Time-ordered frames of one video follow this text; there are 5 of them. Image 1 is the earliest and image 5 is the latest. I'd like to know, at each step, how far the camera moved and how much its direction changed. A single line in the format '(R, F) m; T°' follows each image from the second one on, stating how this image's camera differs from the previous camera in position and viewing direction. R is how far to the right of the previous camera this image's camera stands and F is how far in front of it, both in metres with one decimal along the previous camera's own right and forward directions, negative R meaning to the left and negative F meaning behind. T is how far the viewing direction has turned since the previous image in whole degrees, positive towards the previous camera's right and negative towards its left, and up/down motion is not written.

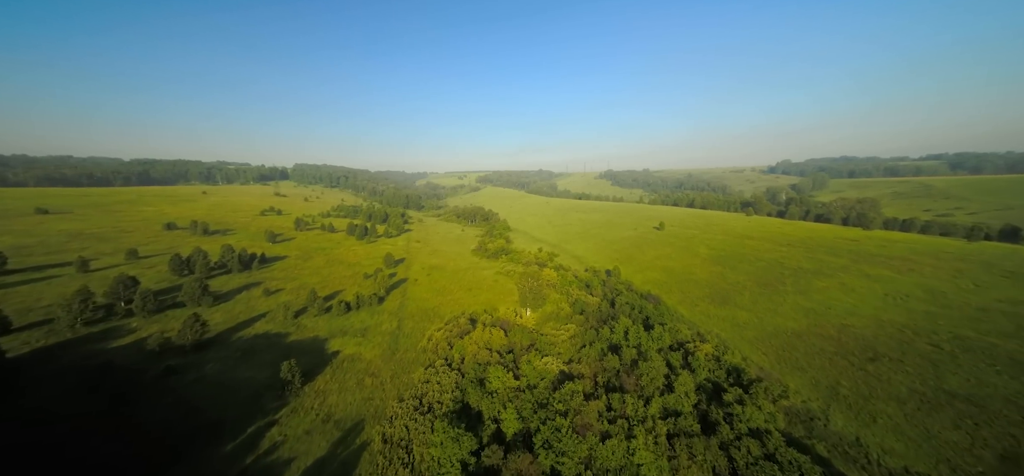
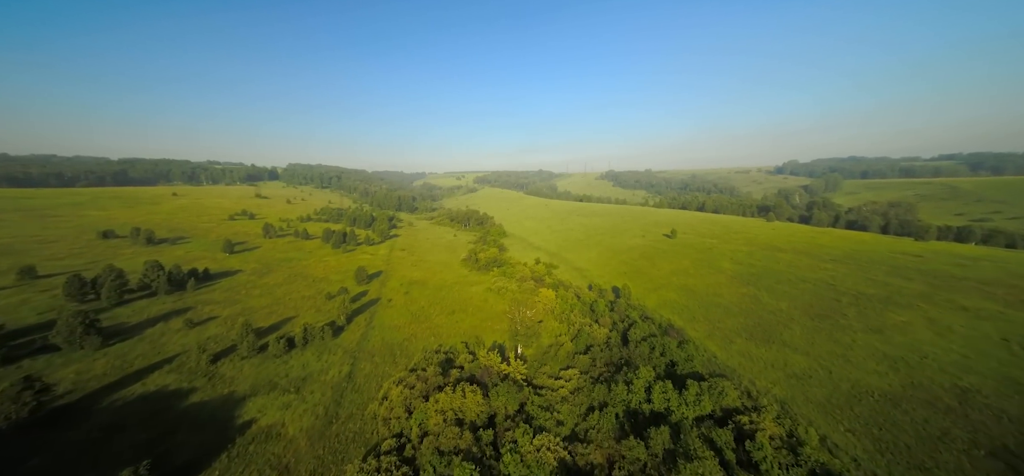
(+1.4, +11.3) m; 0°
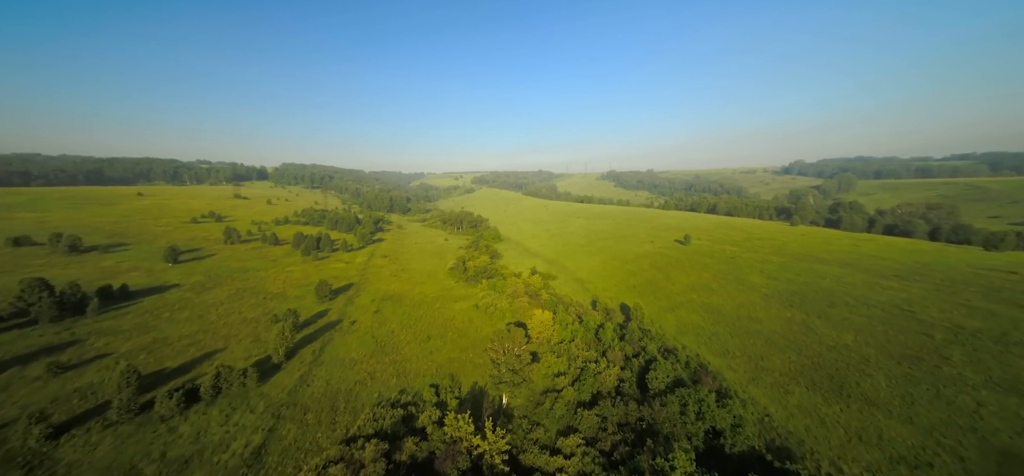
(+1.5, +11.1) m; 0°
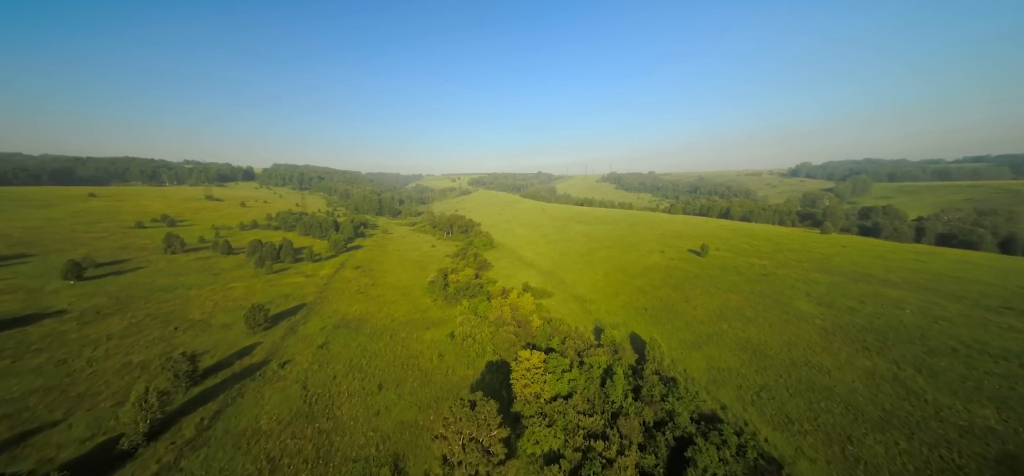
(+2.0, +12.4) m; 0°
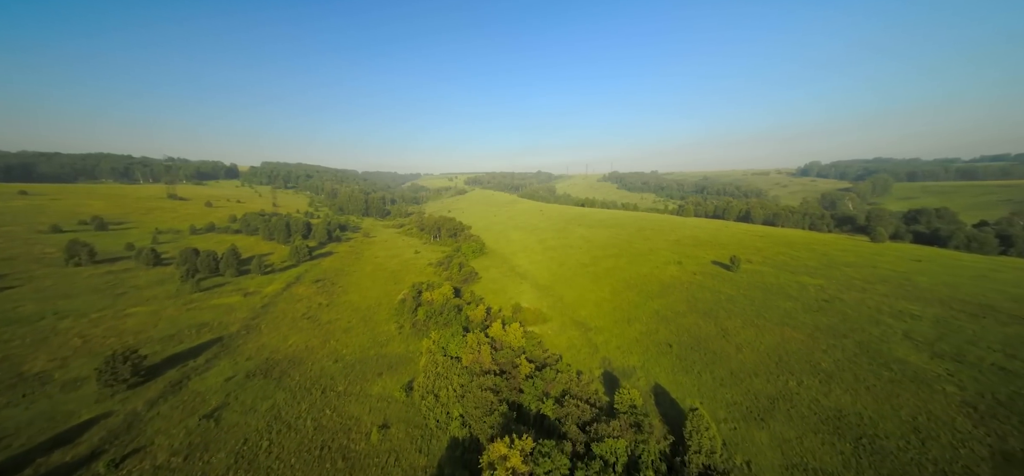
(+1.9, +14.4) m; 0°
